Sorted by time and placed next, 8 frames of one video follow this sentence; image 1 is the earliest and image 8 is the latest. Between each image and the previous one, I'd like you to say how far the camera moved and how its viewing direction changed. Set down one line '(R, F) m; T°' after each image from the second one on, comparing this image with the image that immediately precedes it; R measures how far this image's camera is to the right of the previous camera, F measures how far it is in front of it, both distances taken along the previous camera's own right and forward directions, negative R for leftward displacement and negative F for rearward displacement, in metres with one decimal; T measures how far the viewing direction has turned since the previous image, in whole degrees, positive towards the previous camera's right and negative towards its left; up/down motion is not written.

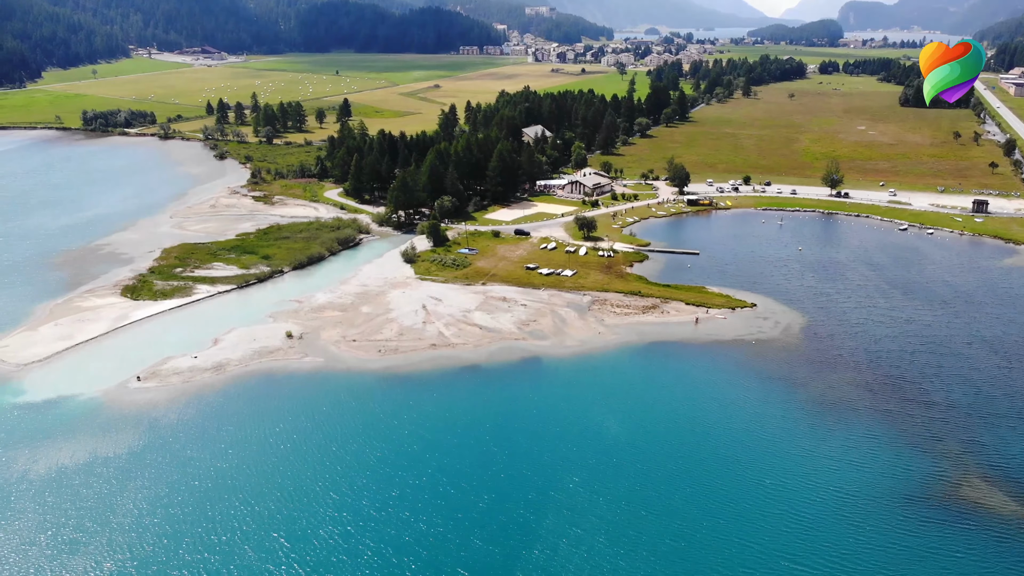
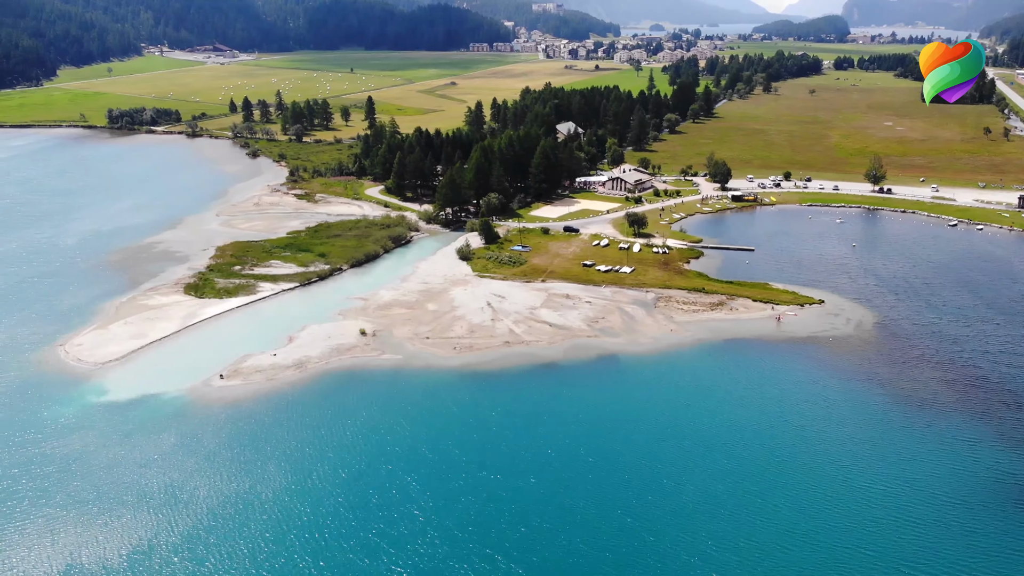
(-3.3, +0.1) m; 0°
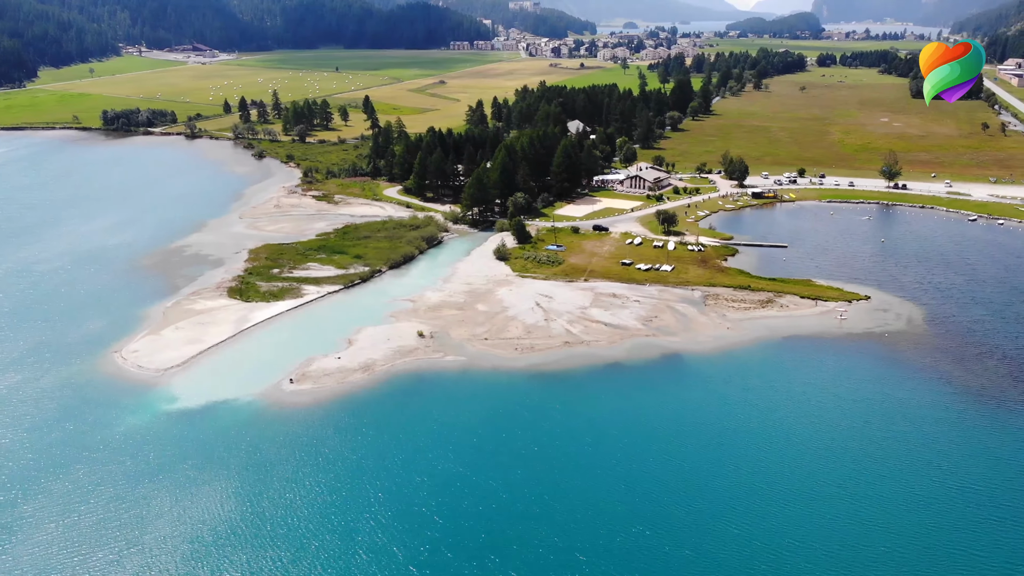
(-4.0, +0.1) m; +2°
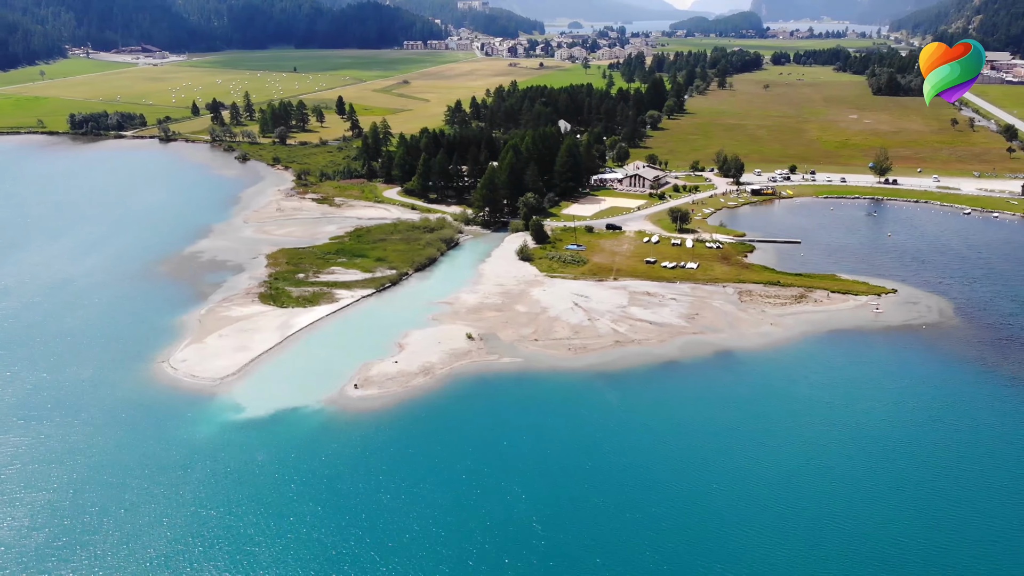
(-4.8, +0.1) m; +3°
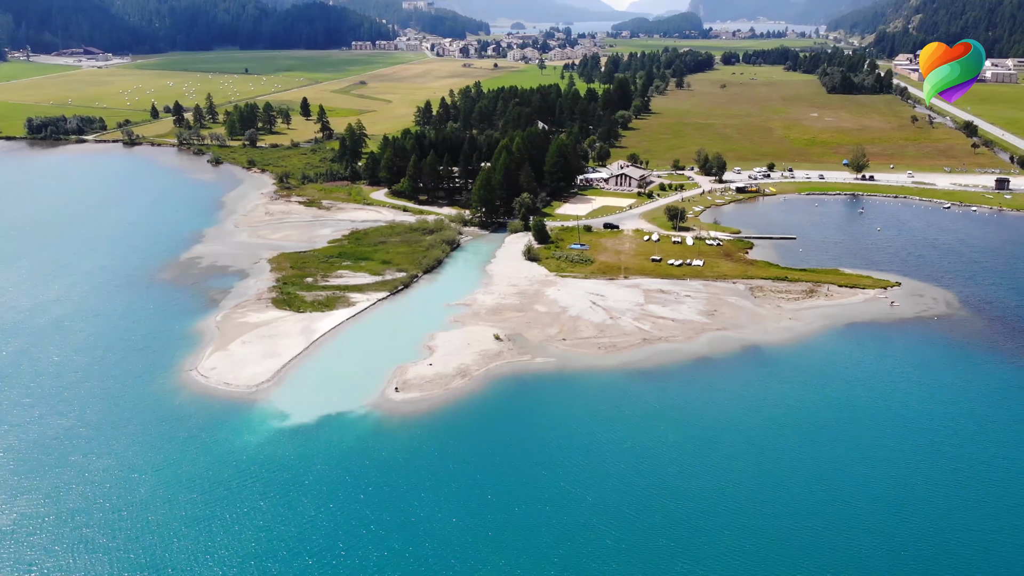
(-3.9, +0.1) m; +3°
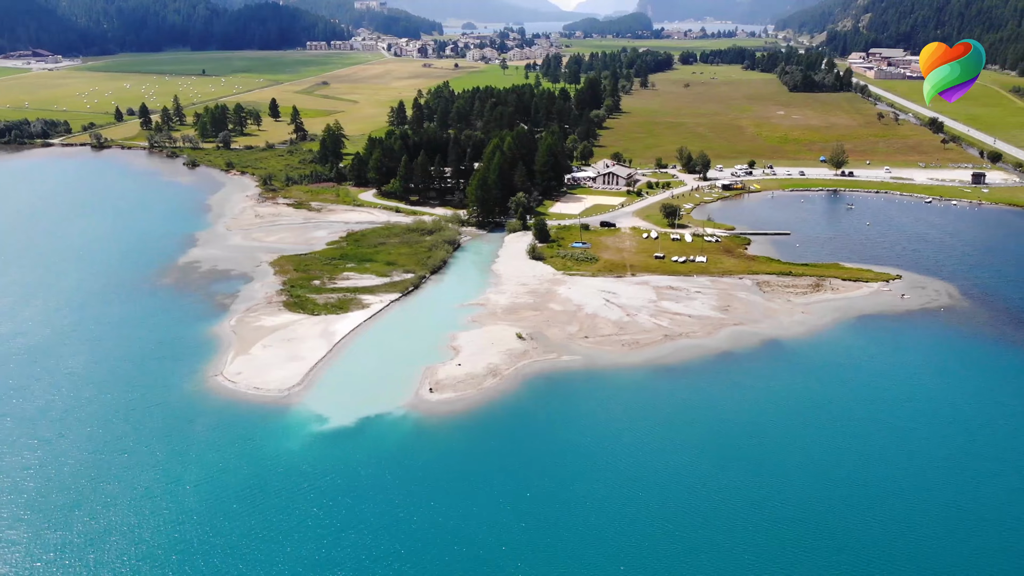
(-3.3, 0.0) m; +3°
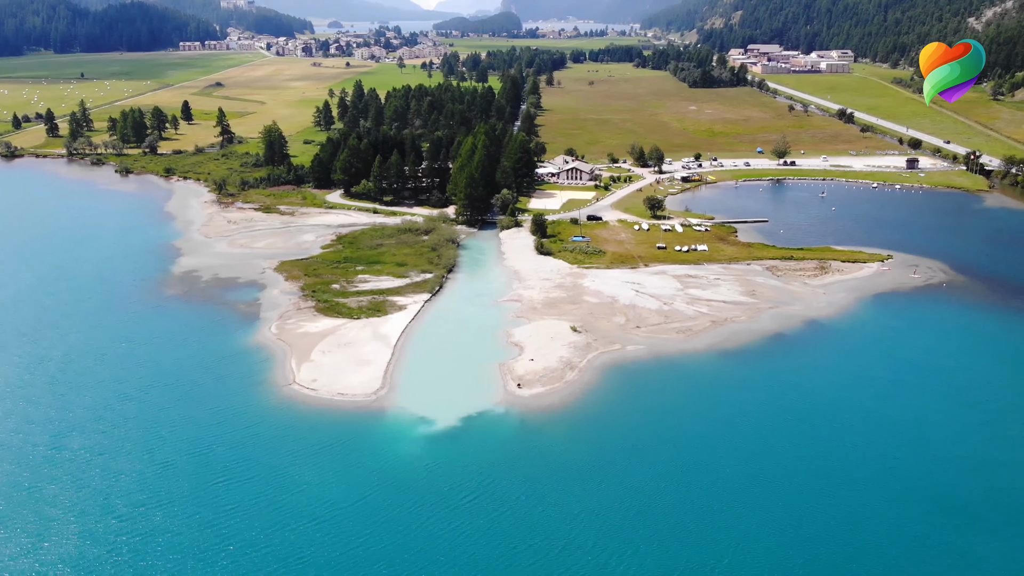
(-8.6, +0.4) m; +8°
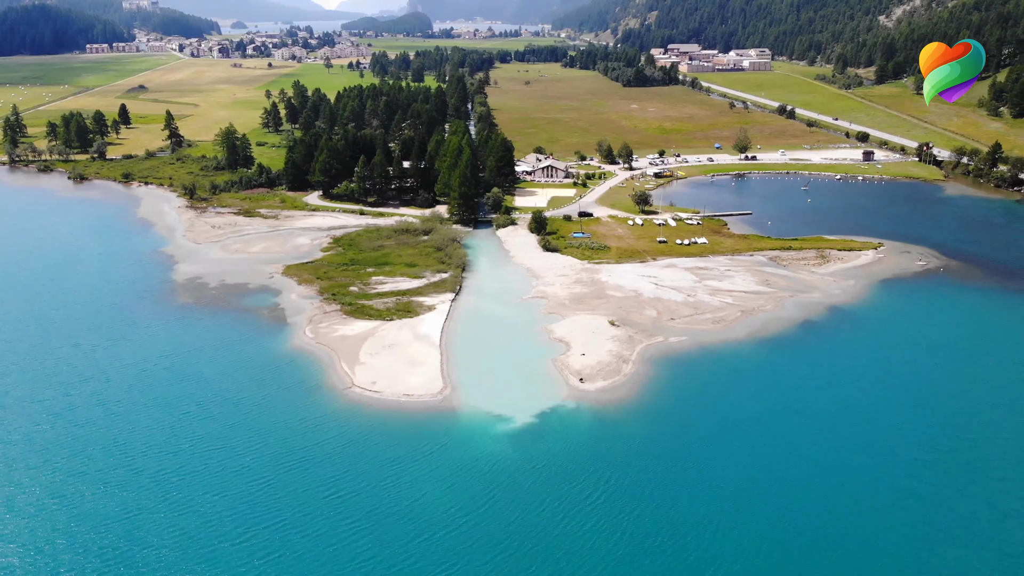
(-6.0, +0.2) m; +5°
